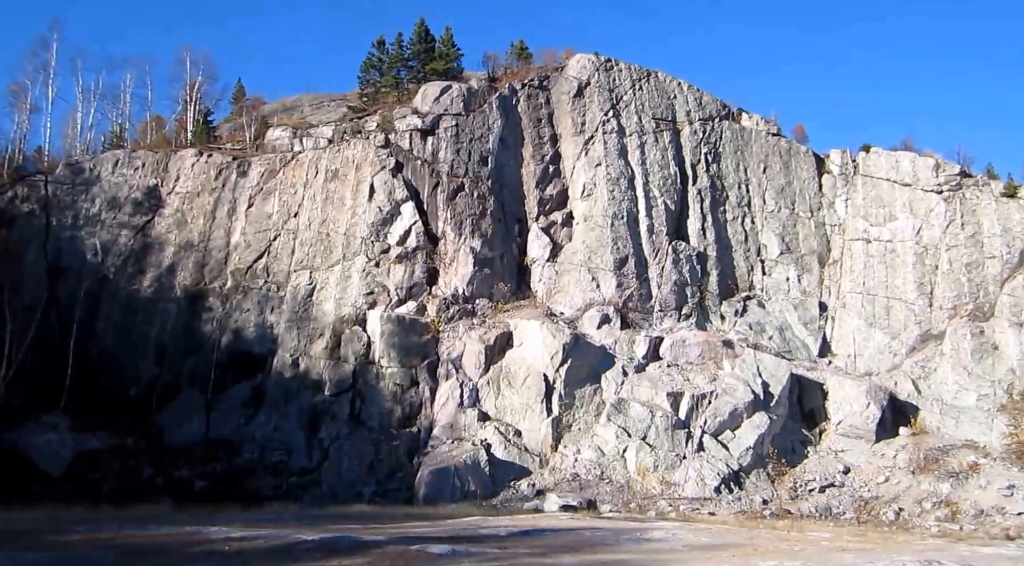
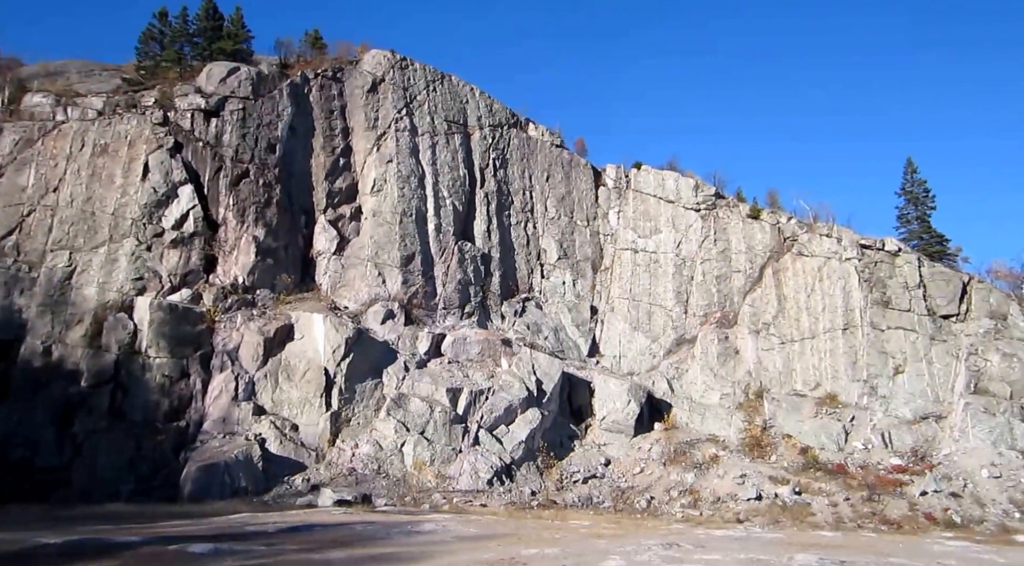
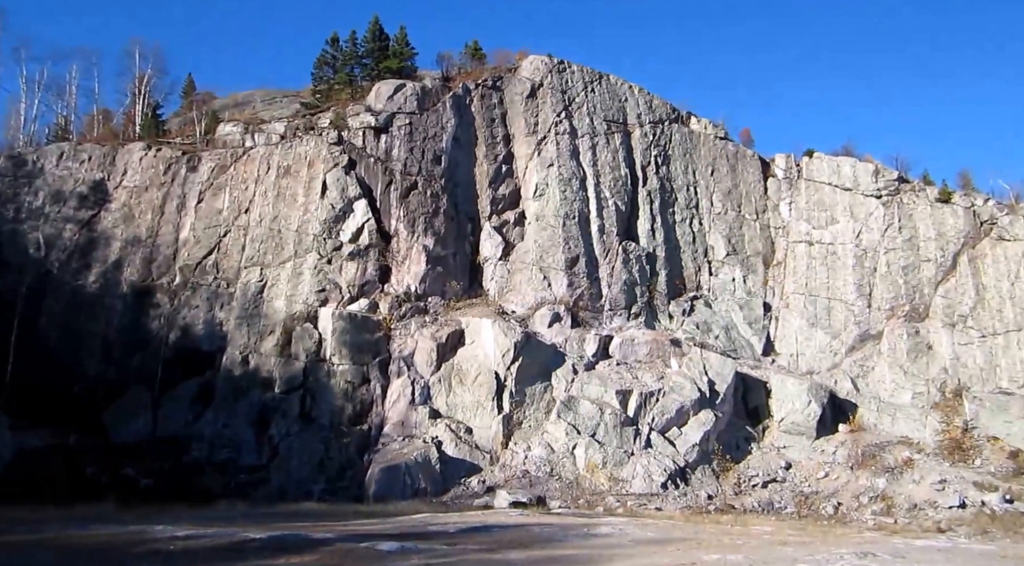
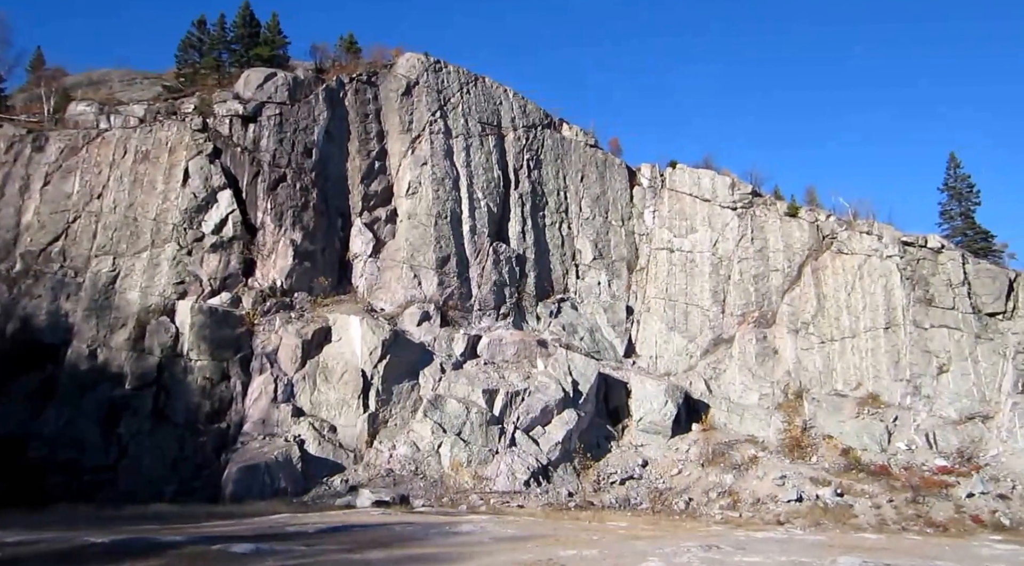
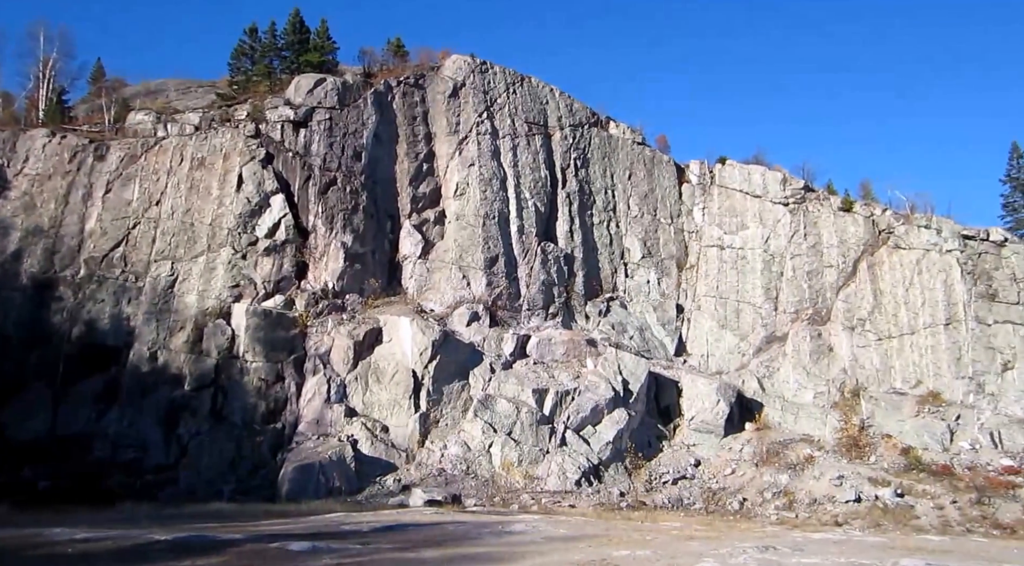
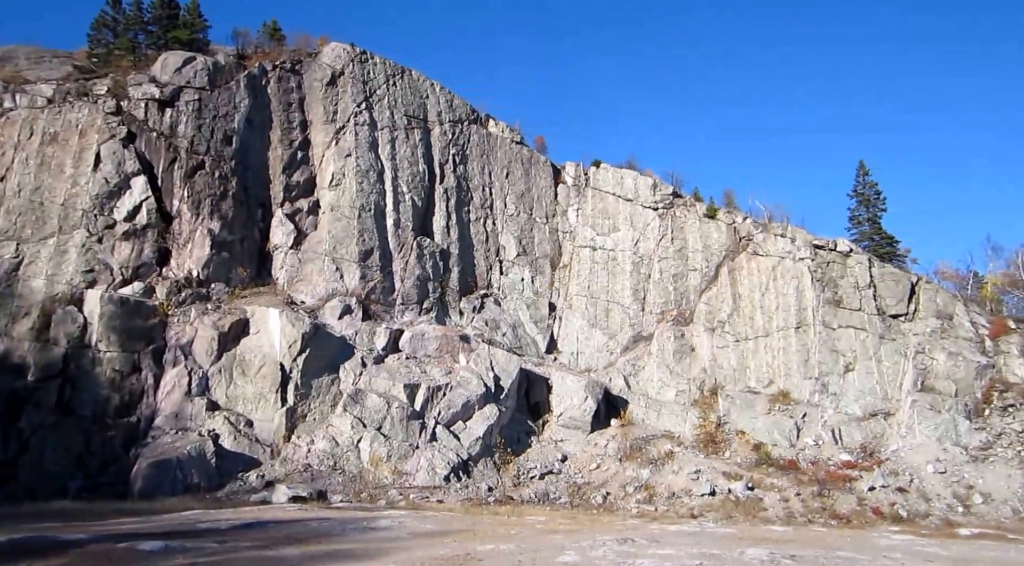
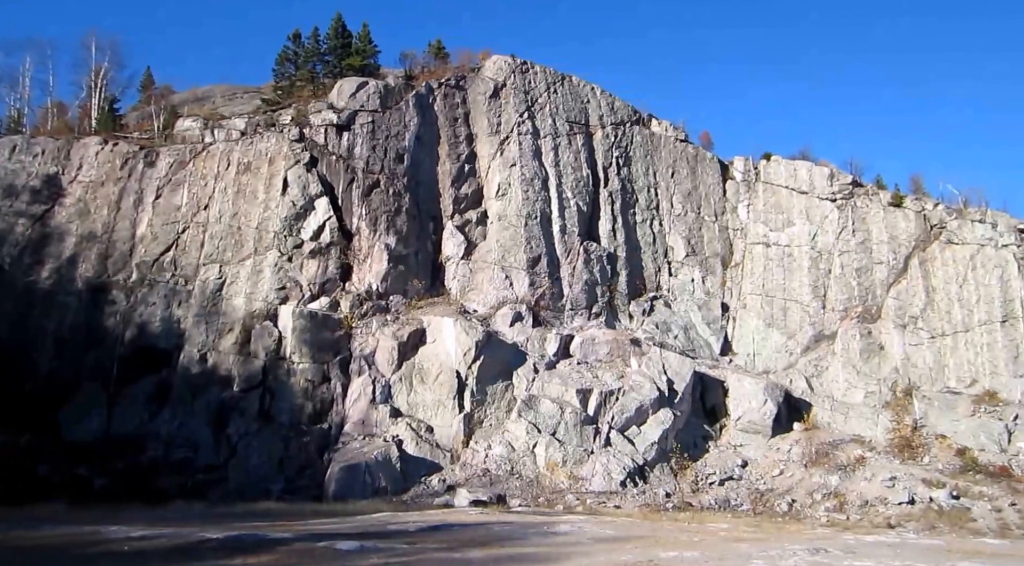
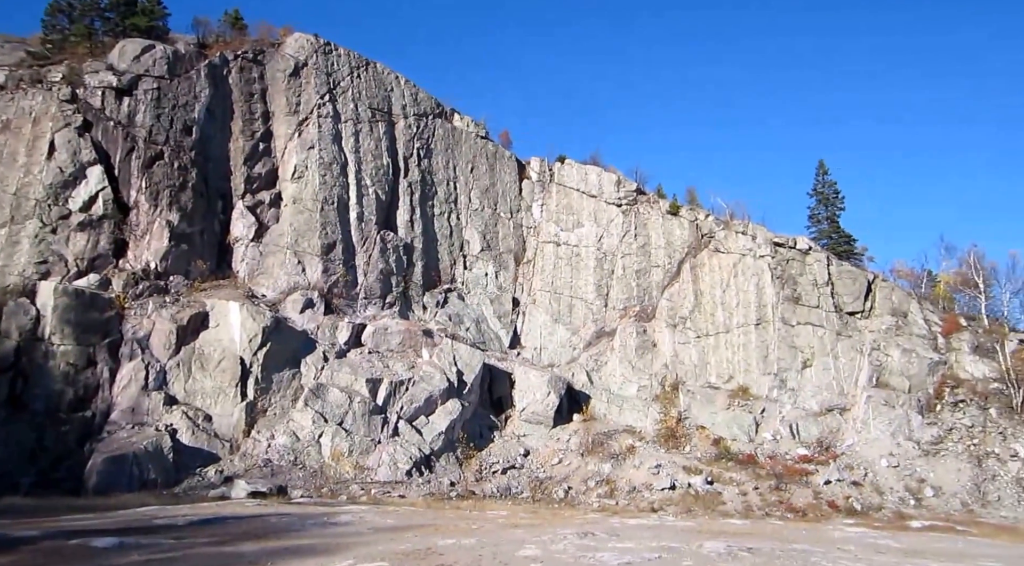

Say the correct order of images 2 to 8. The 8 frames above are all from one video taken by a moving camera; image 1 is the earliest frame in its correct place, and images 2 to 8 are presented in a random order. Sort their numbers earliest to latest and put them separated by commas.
3, 7, 5, 4, 2, 6, 8
